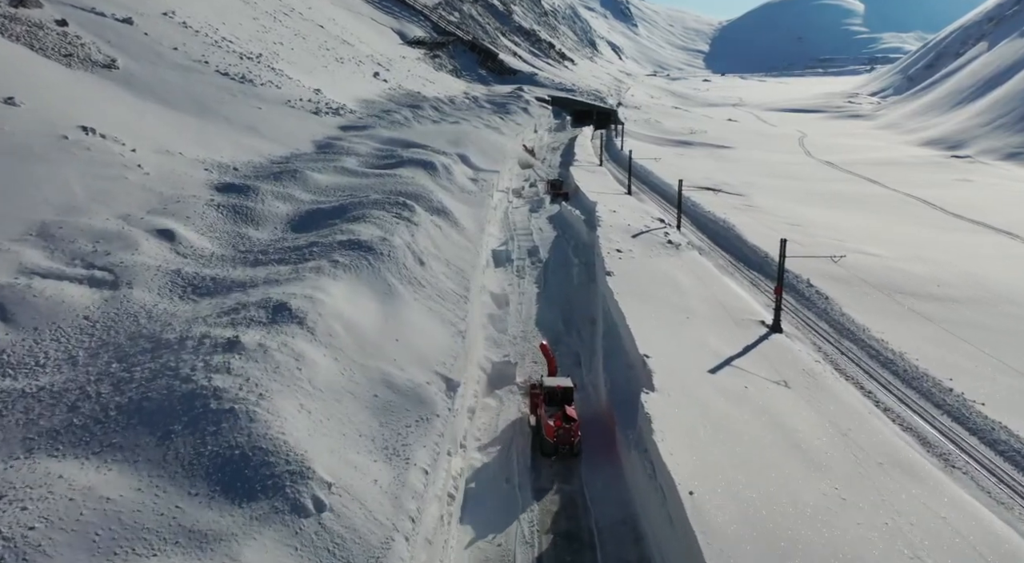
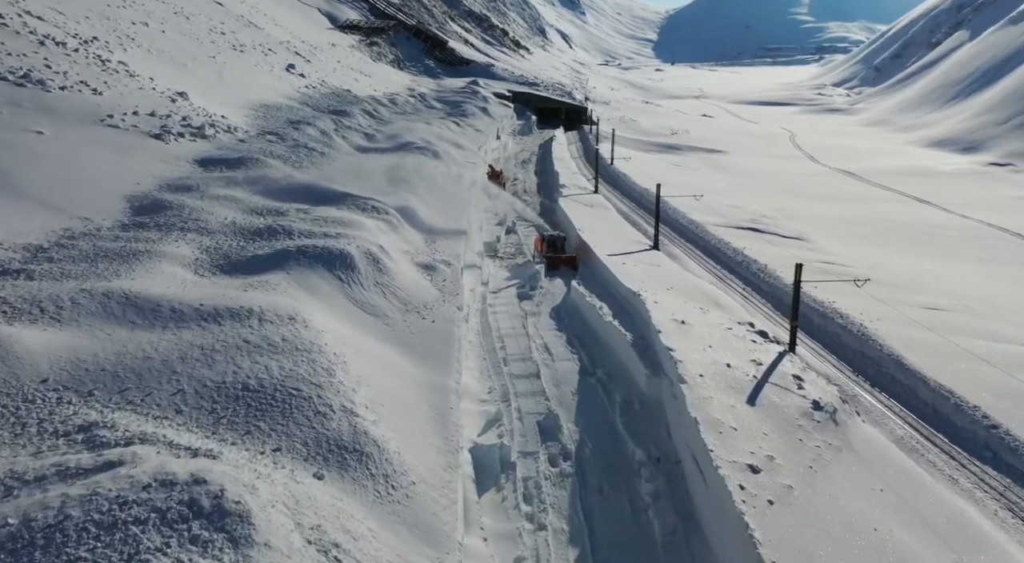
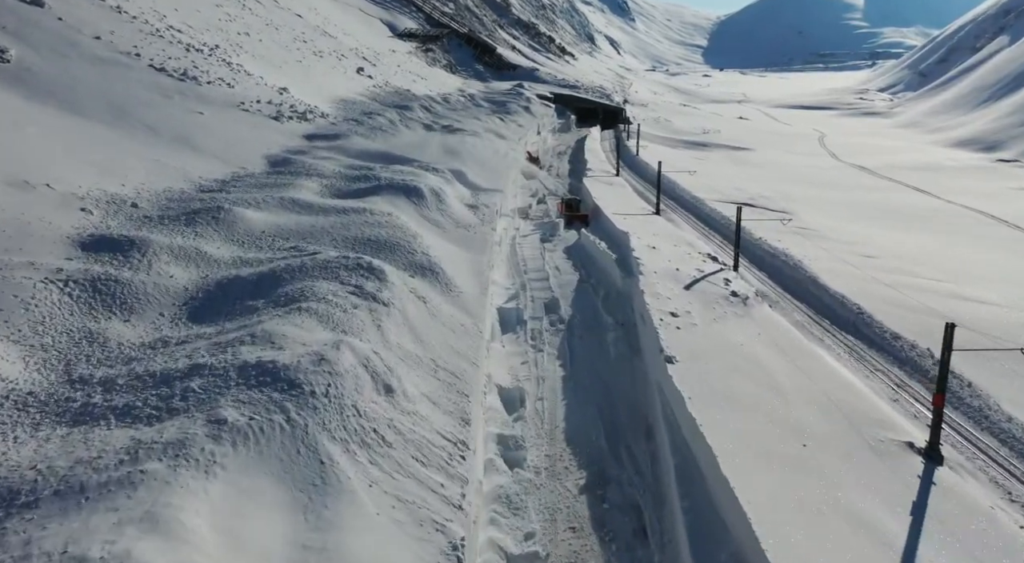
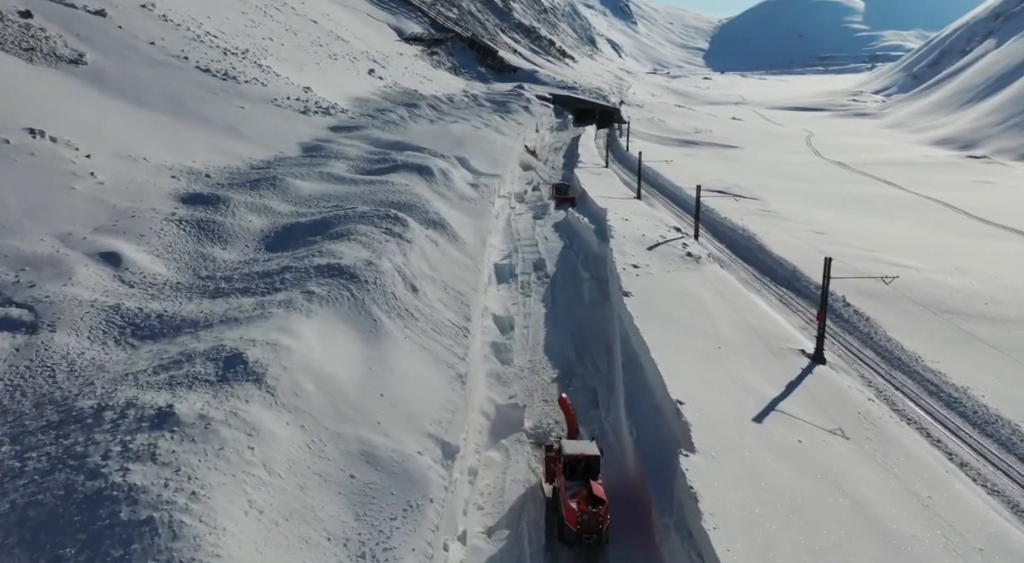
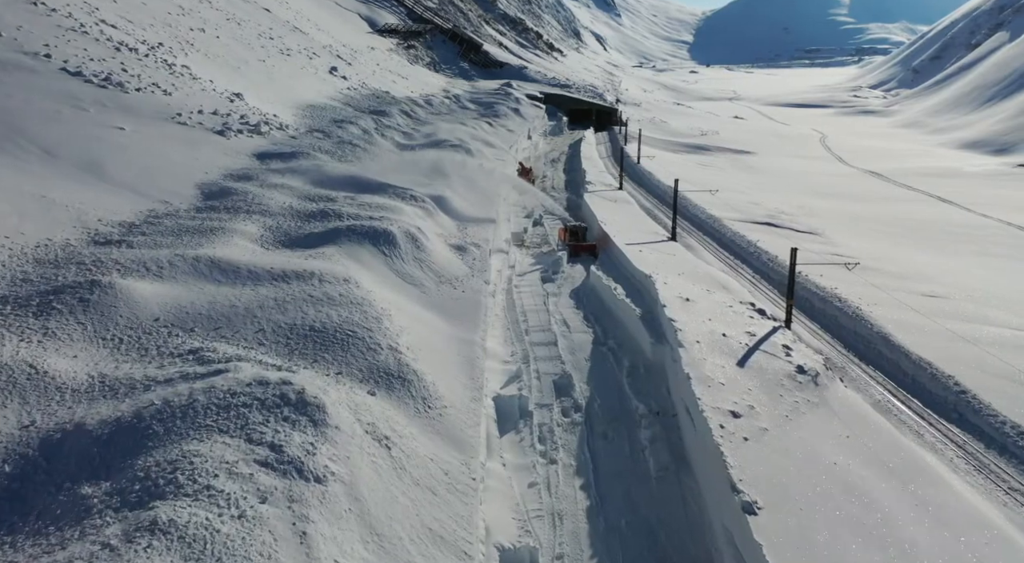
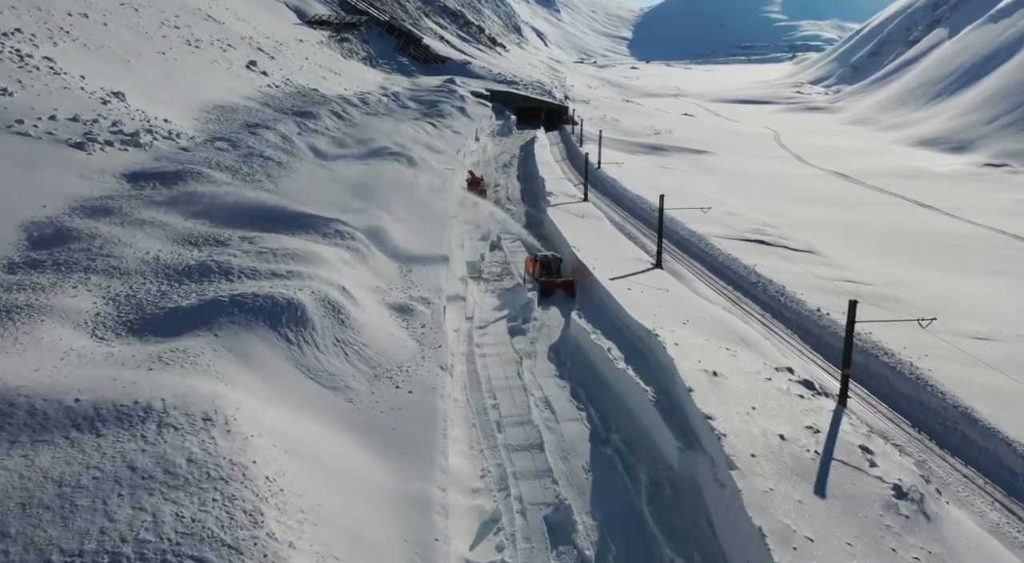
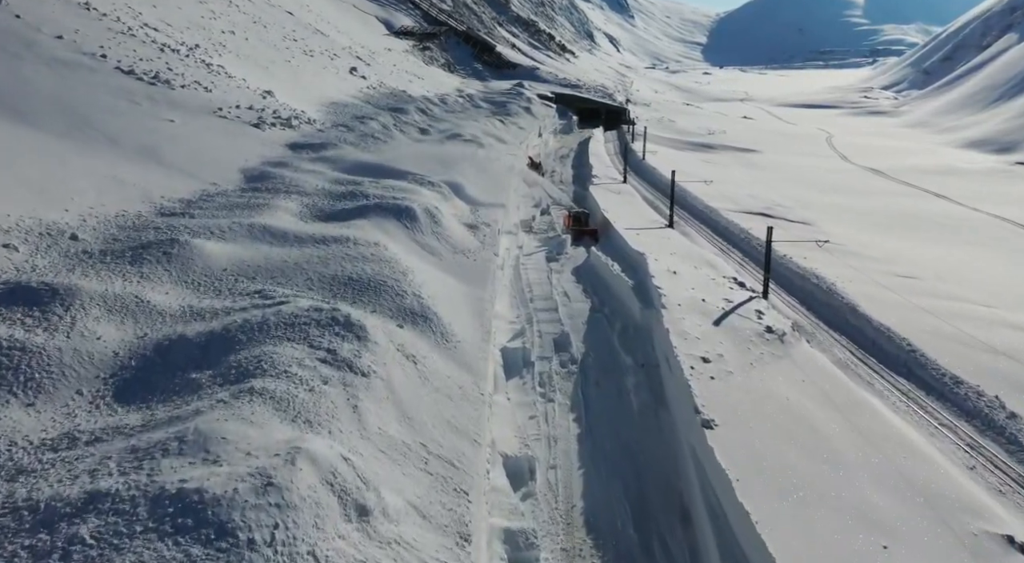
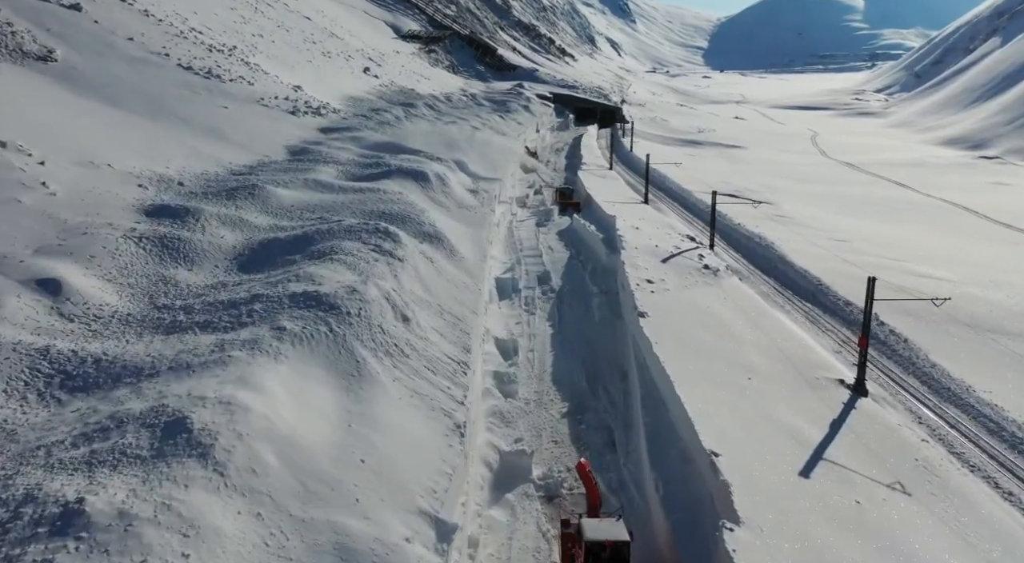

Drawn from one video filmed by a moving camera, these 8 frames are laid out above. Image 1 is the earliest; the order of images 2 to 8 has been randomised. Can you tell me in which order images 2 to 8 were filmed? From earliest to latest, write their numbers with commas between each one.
4, 8, 3, 7, 5, 2, 6
